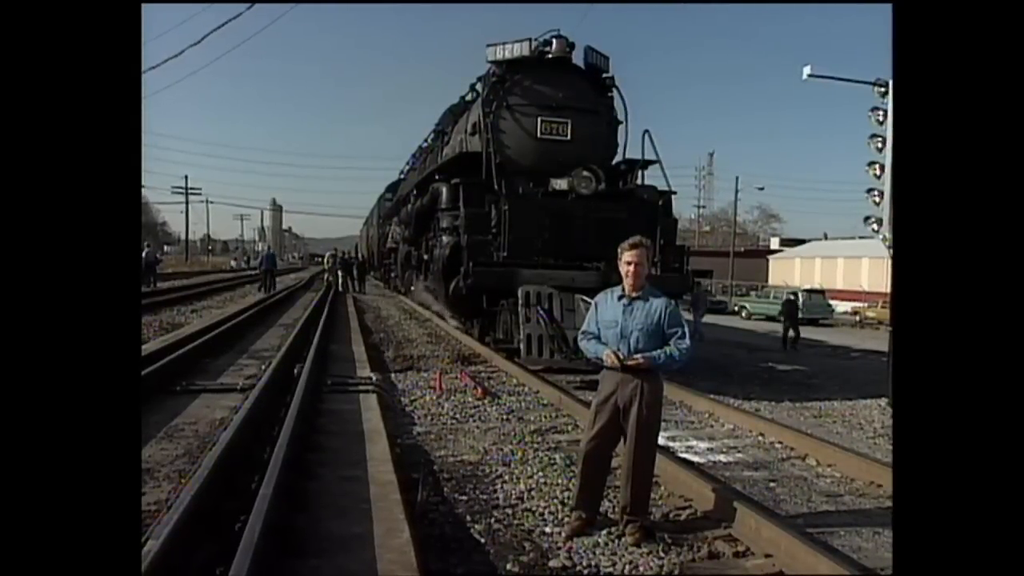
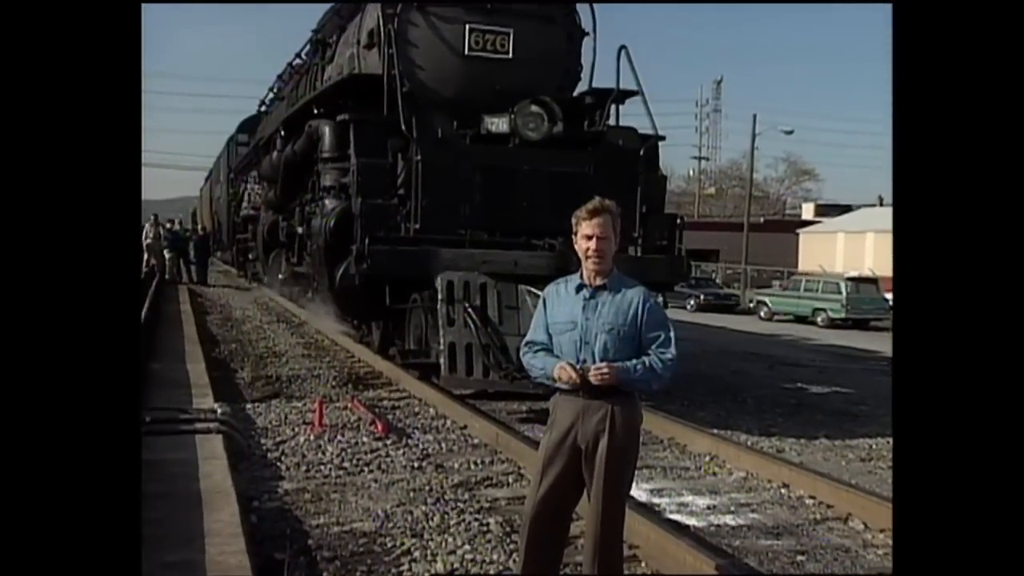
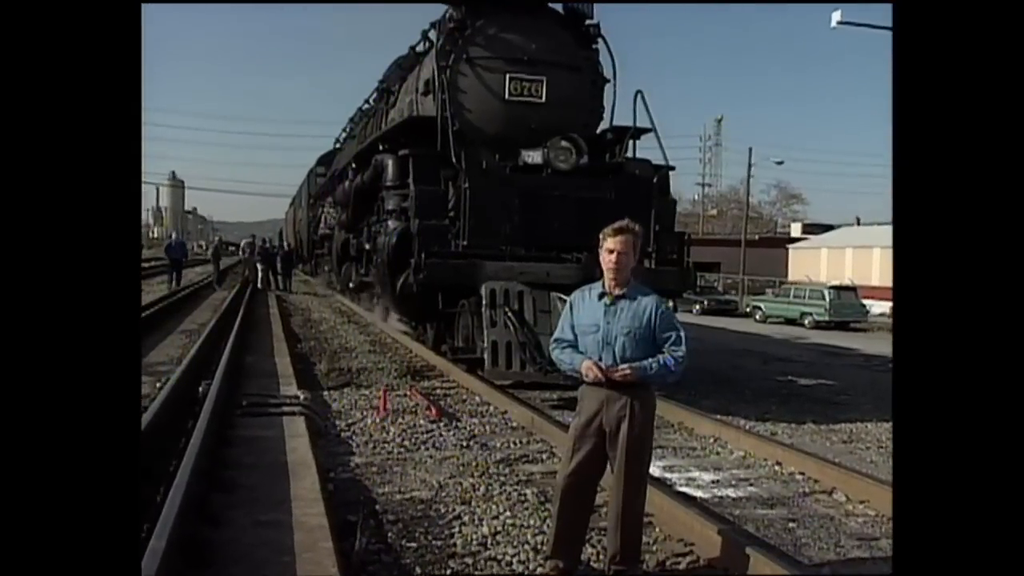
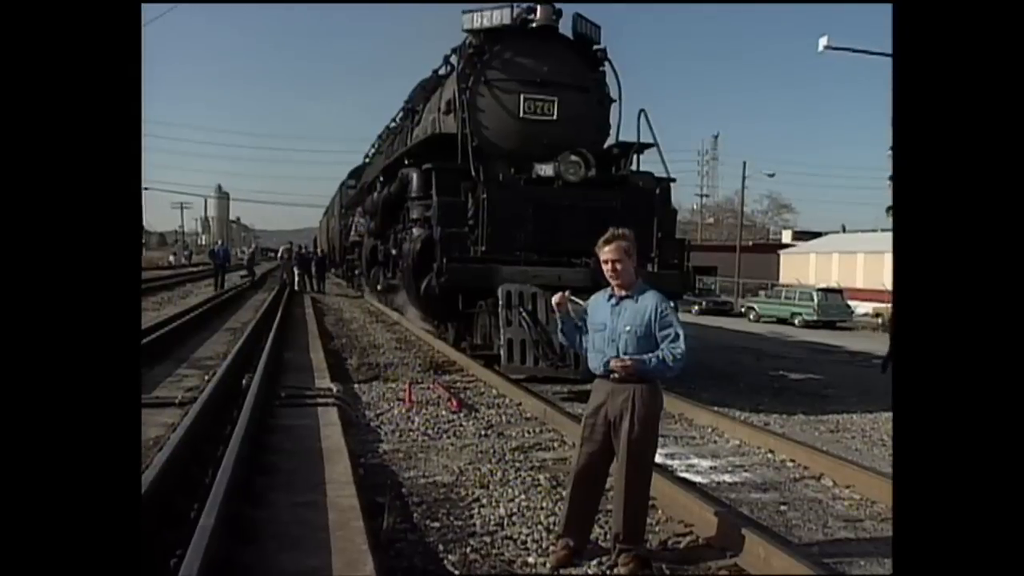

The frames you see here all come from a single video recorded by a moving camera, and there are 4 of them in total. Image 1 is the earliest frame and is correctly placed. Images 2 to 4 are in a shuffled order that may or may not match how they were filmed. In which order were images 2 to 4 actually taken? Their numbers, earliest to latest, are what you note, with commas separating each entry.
4, 3, 2
